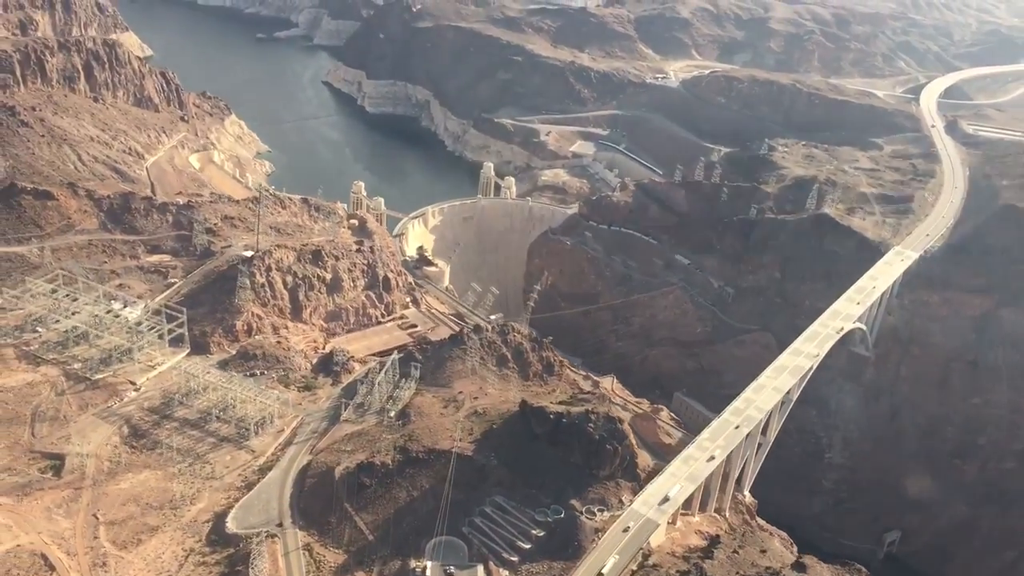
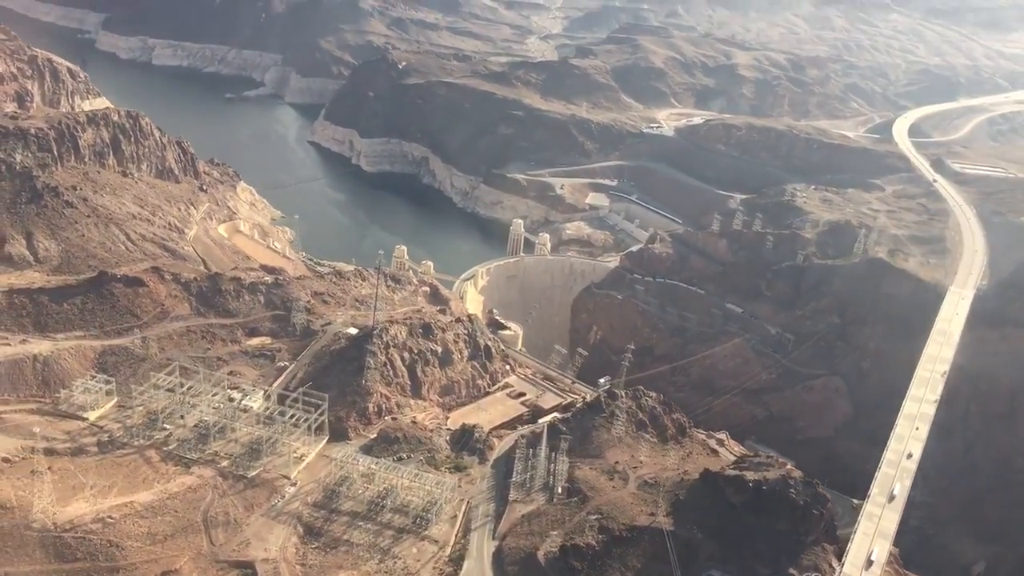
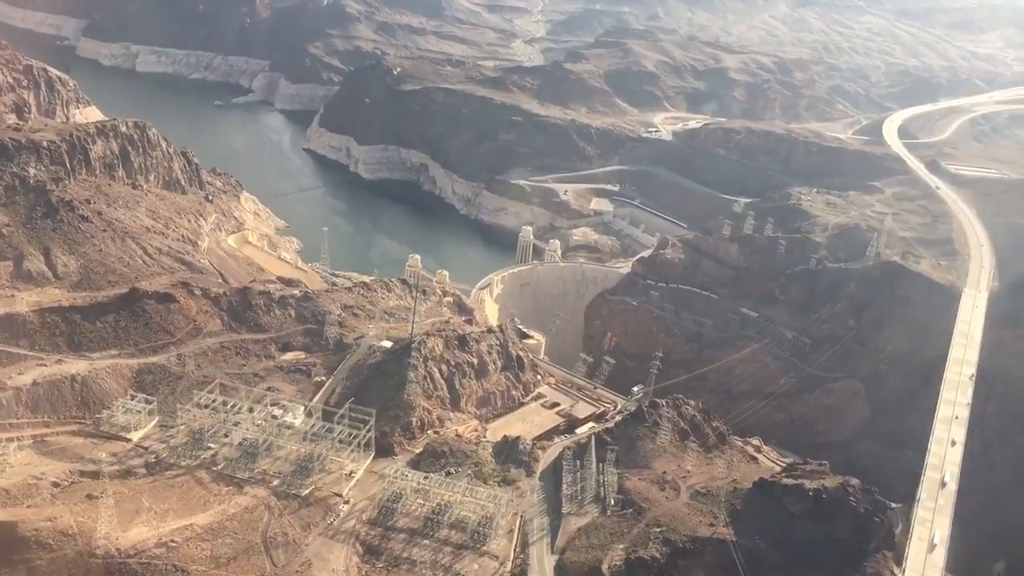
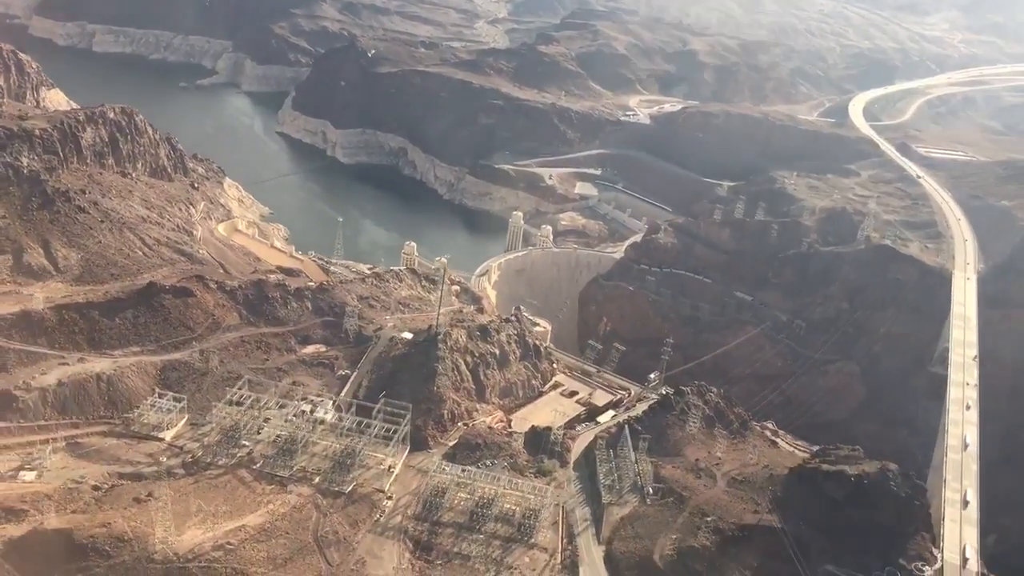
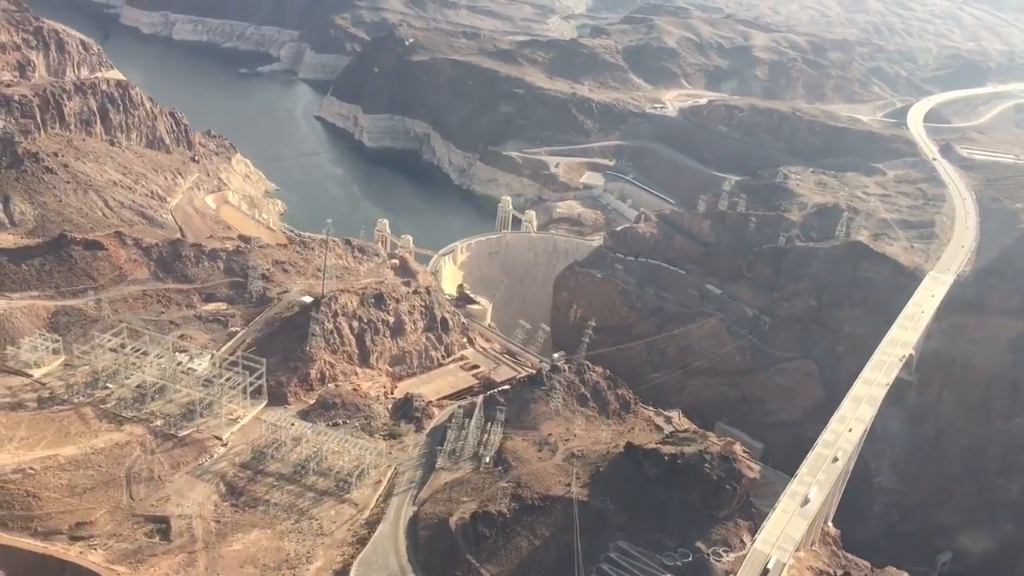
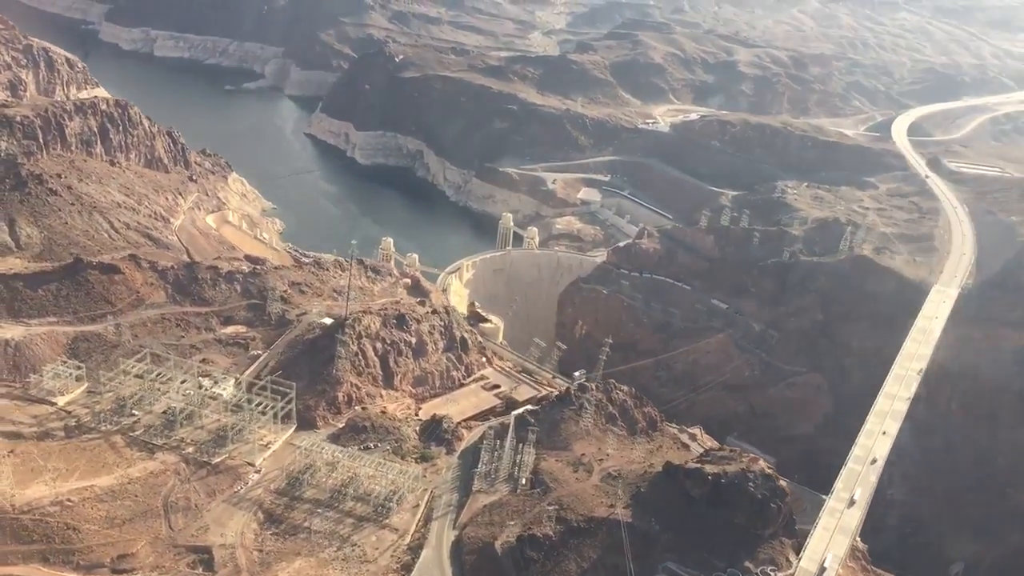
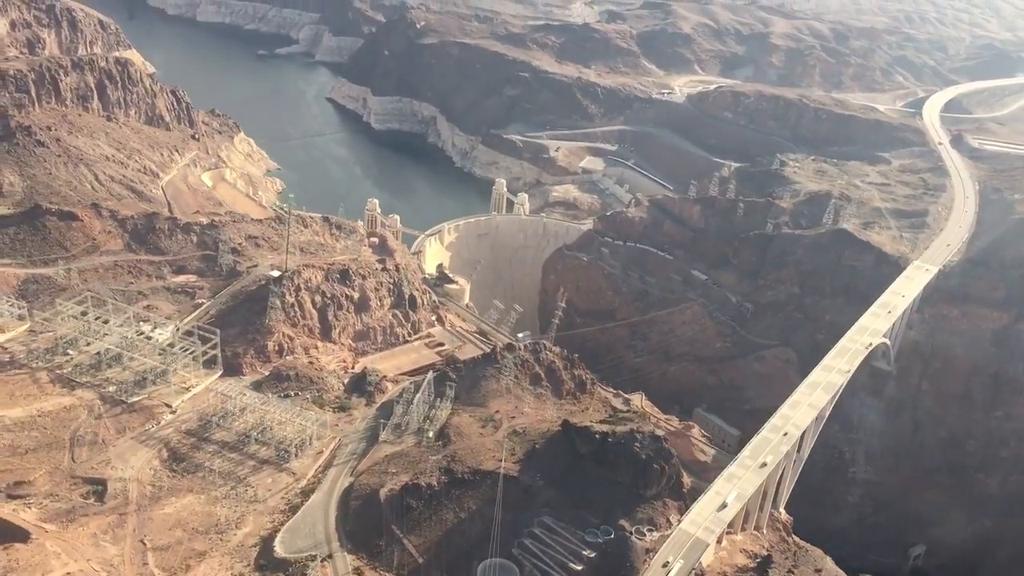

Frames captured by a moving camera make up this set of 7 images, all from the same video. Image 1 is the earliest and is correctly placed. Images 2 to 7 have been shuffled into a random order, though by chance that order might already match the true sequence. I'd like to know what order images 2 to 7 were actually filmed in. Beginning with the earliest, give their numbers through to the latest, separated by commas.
7, 5, 6, 2, 3, 4
